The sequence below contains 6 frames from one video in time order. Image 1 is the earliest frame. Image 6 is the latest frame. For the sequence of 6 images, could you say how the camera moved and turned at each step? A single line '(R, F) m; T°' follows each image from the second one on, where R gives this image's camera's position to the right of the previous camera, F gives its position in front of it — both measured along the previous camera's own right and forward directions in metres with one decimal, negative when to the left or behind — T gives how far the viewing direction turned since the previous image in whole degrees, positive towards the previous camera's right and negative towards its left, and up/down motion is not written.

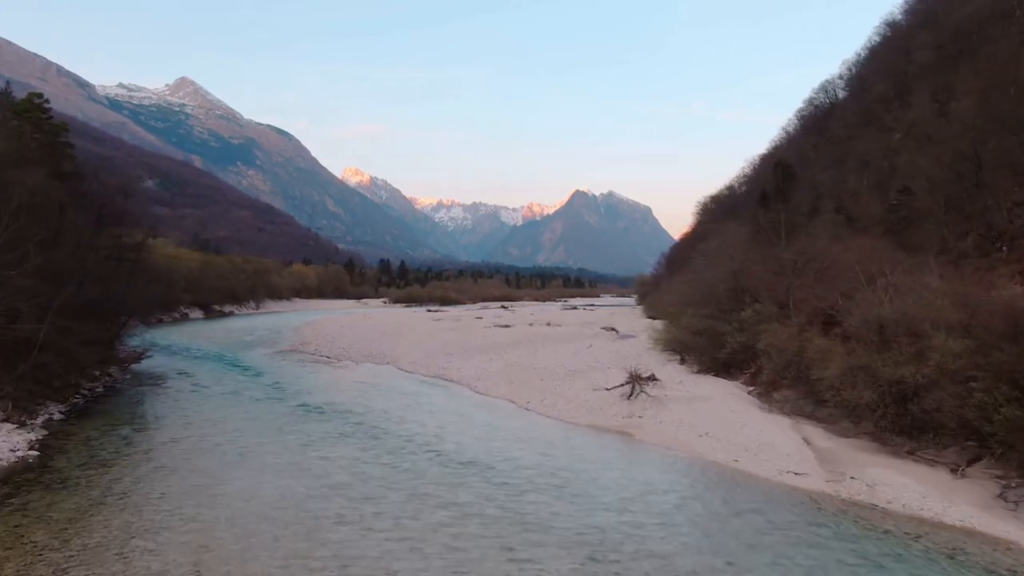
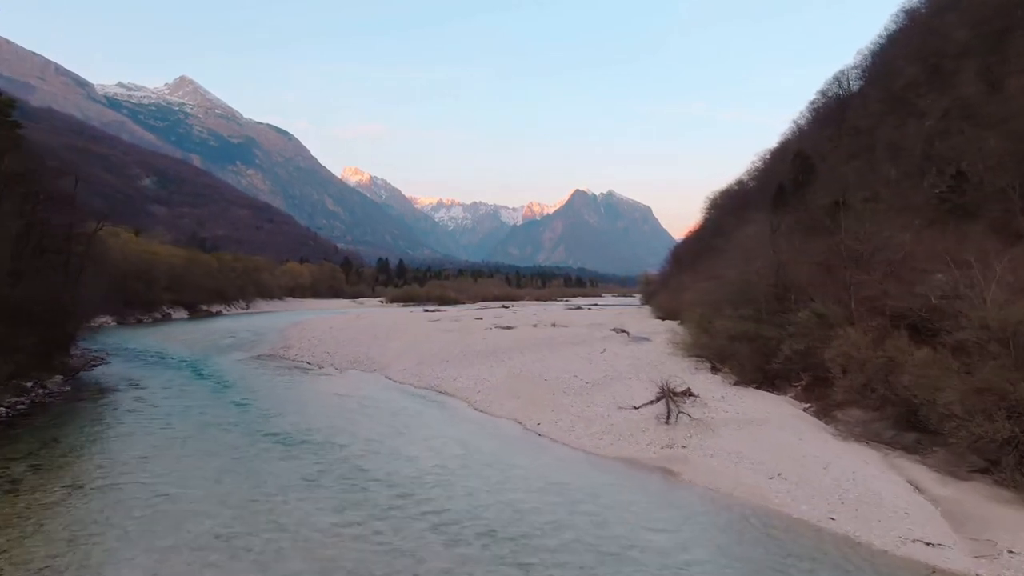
(-0.1, +3.8) m; 0°
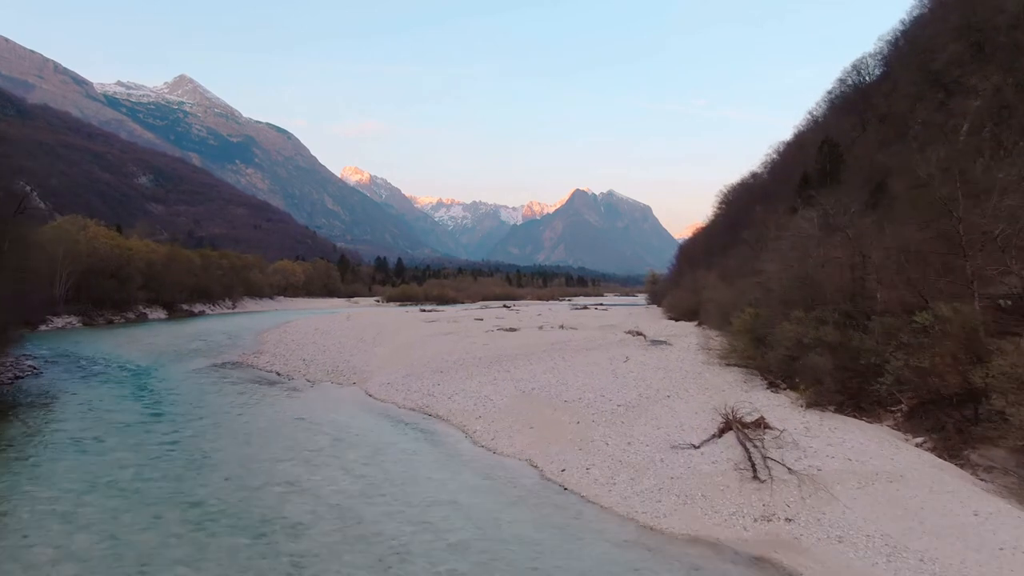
(-0.2, +4.7) m; 0°
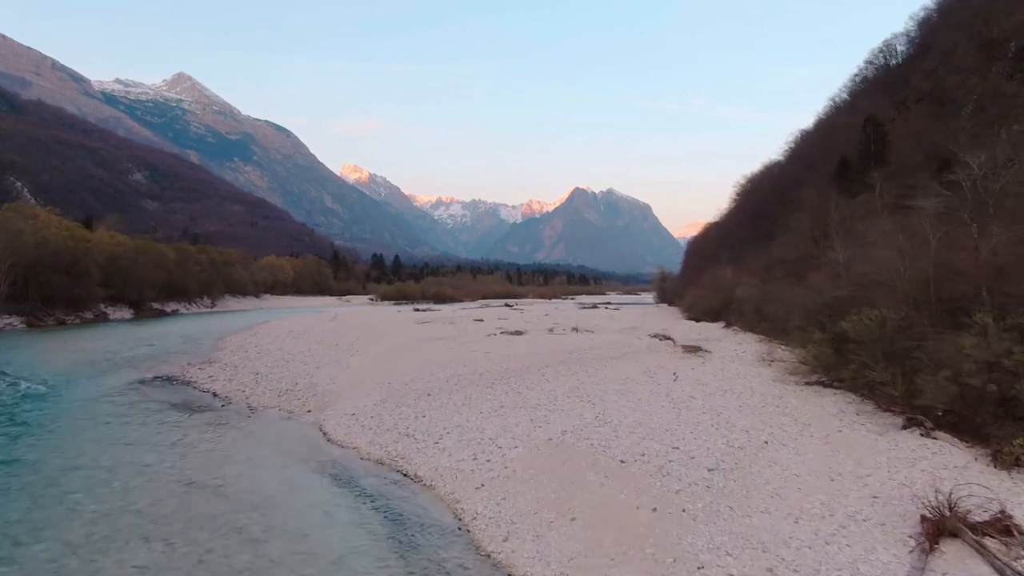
(-0.3, +6.3) m; 0°
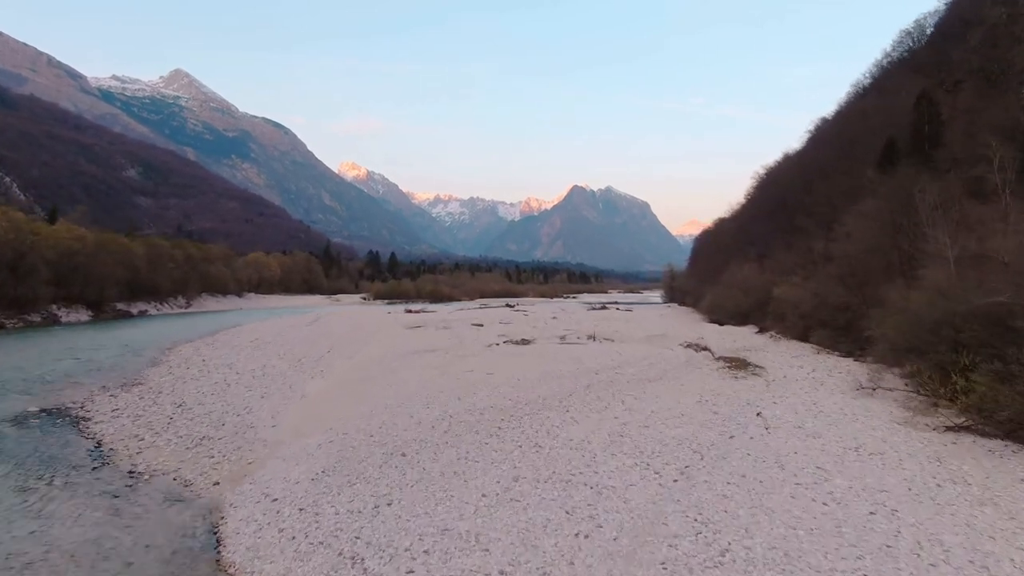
(-0.3, +6.0) m; 0°
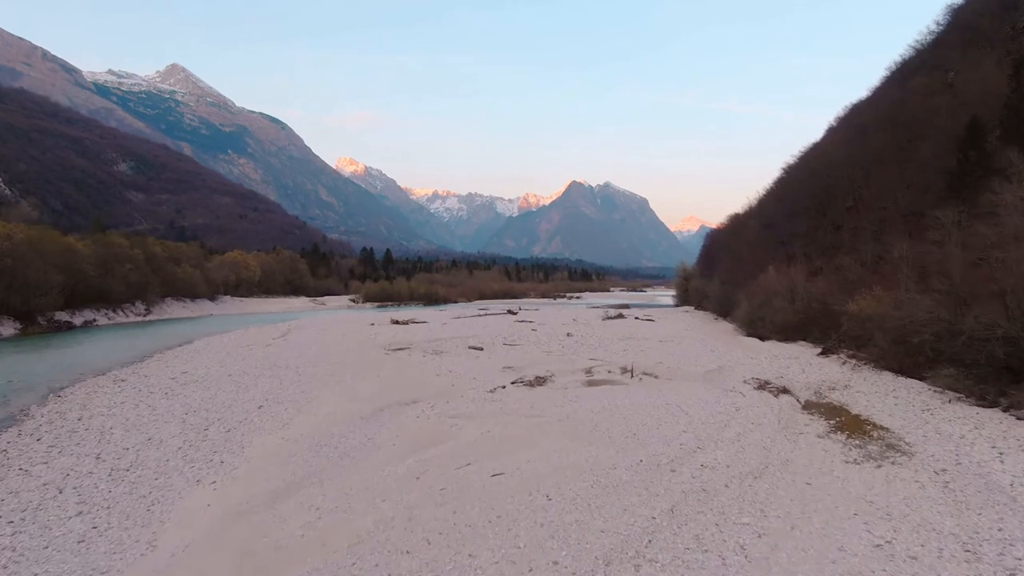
(-0.3, +8.1) m; 0°
